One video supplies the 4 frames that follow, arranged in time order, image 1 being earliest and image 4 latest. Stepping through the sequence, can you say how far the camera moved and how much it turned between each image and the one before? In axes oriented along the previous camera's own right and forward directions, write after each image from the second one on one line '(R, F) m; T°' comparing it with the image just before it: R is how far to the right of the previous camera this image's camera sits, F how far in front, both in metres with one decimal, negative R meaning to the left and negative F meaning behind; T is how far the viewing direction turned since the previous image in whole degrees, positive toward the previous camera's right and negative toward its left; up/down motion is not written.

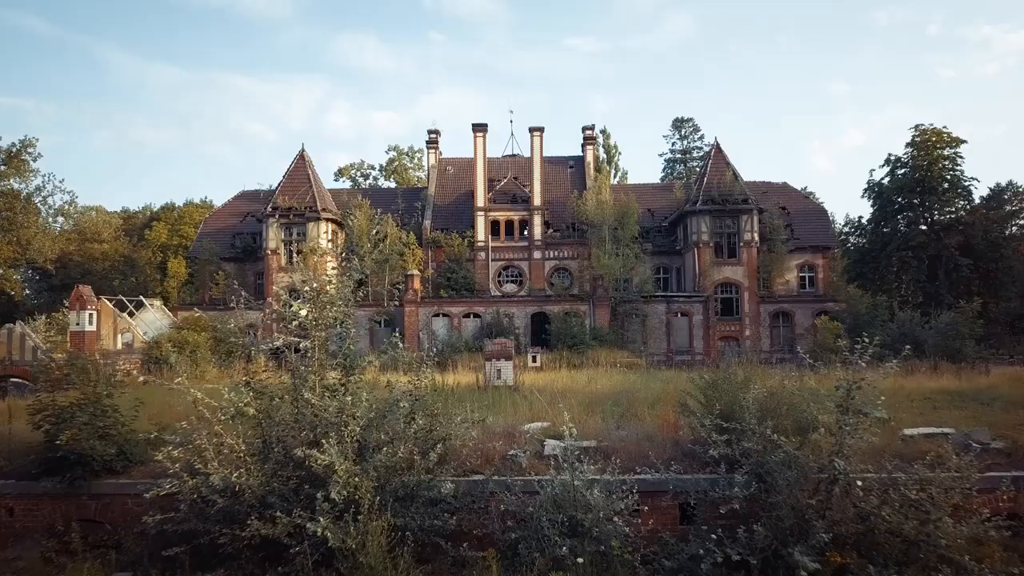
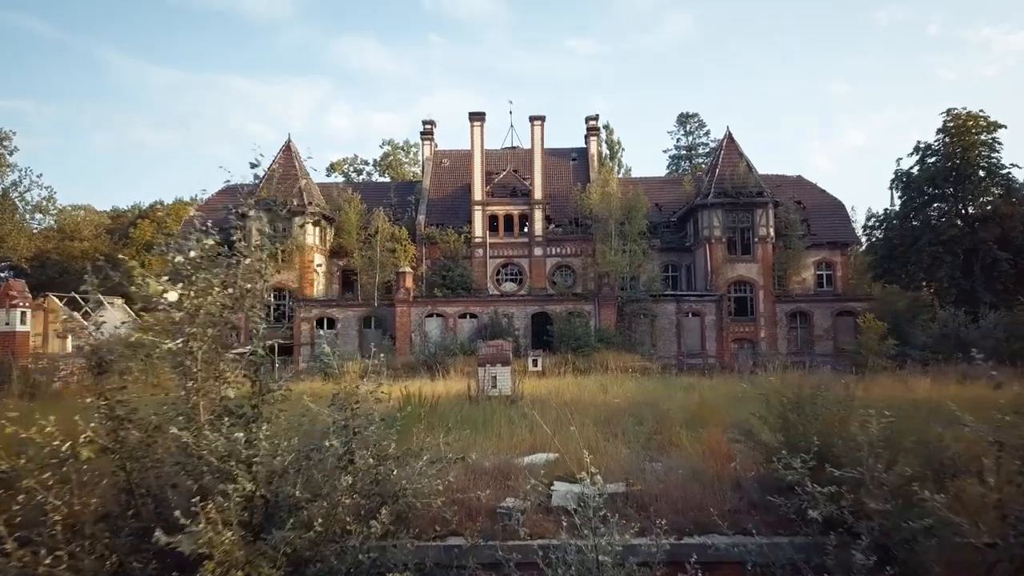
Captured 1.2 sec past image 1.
(0.0, +2.6) m; 0°
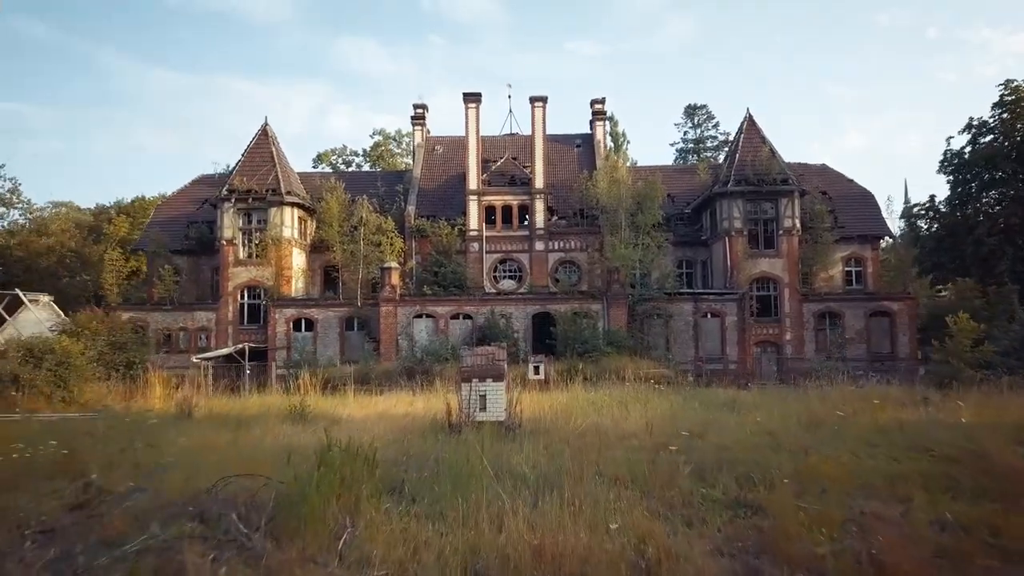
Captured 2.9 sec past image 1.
(+0.1, +3.8) m; 0°
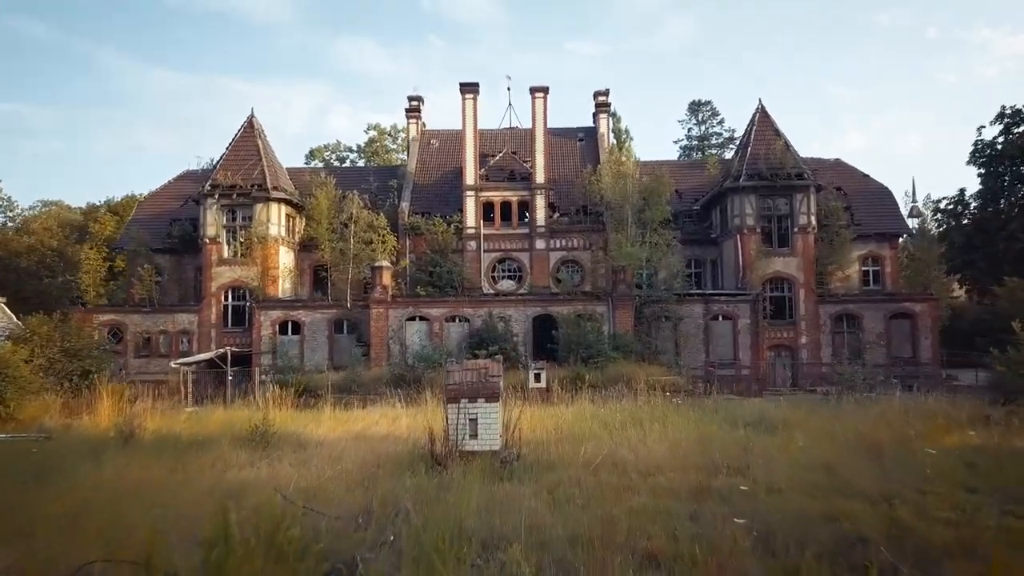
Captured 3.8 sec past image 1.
(0.0, +1.9) m; 0°
